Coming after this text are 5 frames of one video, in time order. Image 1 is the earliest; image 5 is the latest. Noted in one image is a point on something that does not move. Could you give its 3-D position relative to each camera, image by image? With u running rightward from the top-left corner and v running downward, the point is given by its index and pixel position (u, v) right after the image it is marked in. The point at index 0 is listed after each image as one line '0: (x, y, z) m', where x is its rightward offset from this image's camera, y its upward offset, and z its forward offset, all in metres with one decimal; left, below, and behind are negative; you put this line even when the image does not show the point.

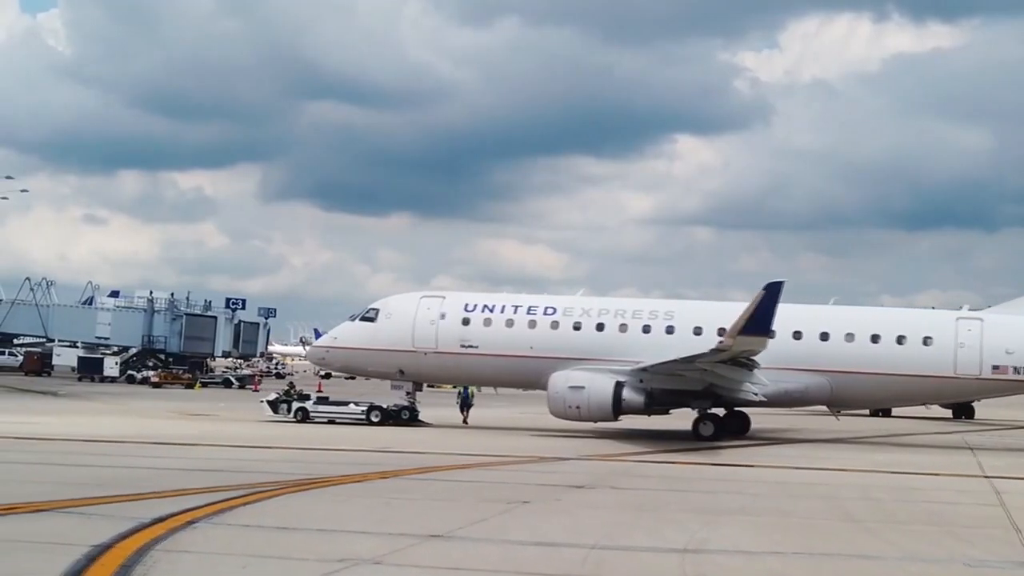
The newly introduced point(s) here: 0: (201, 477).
0: (-5.1, -3.1, +15.9) m
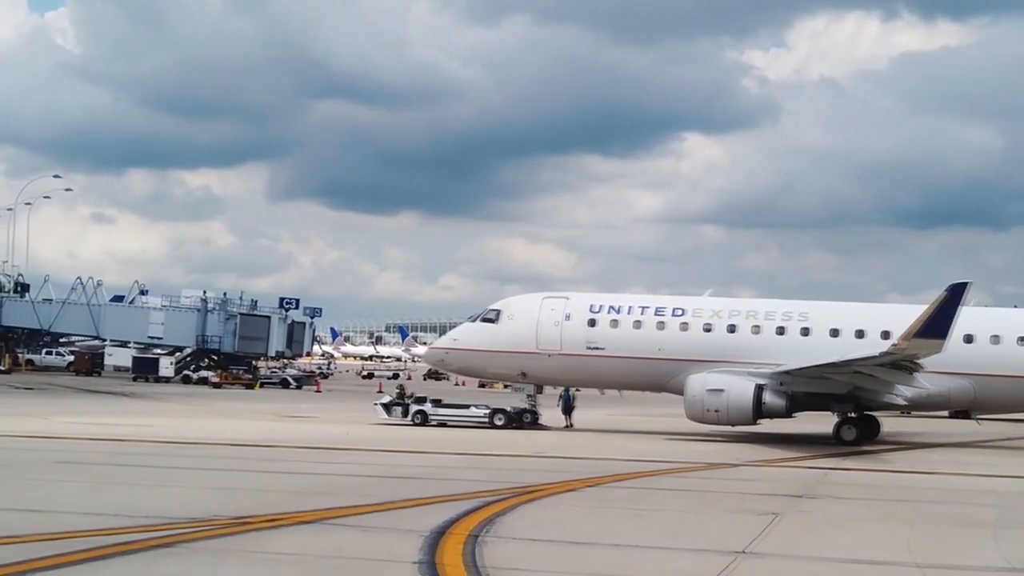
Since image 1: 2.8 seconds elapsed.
0: (-1.6, -3.1, +15.3) m
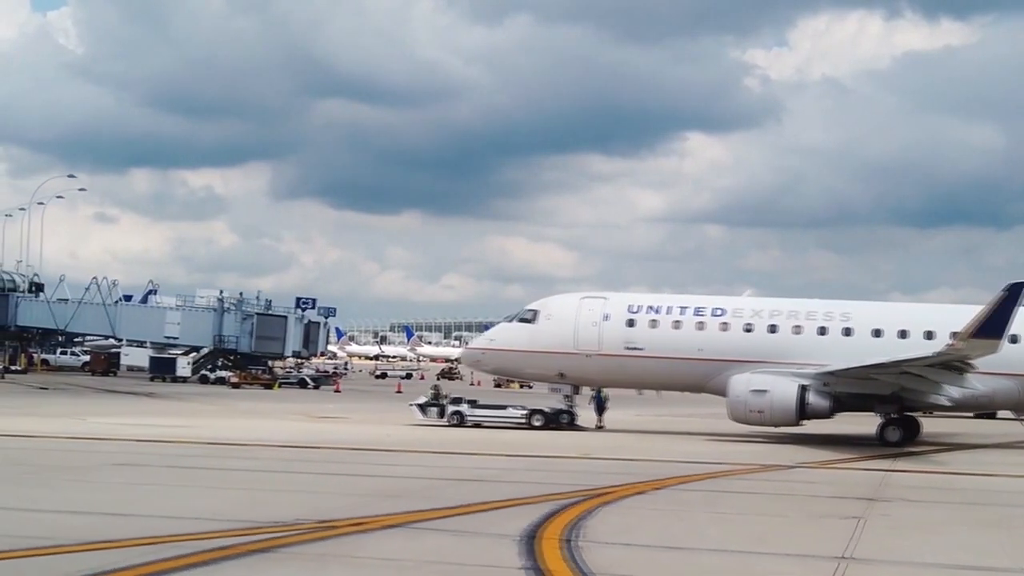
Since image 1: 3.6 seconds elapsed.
0: (-0.6, -3.1, +15.1) m
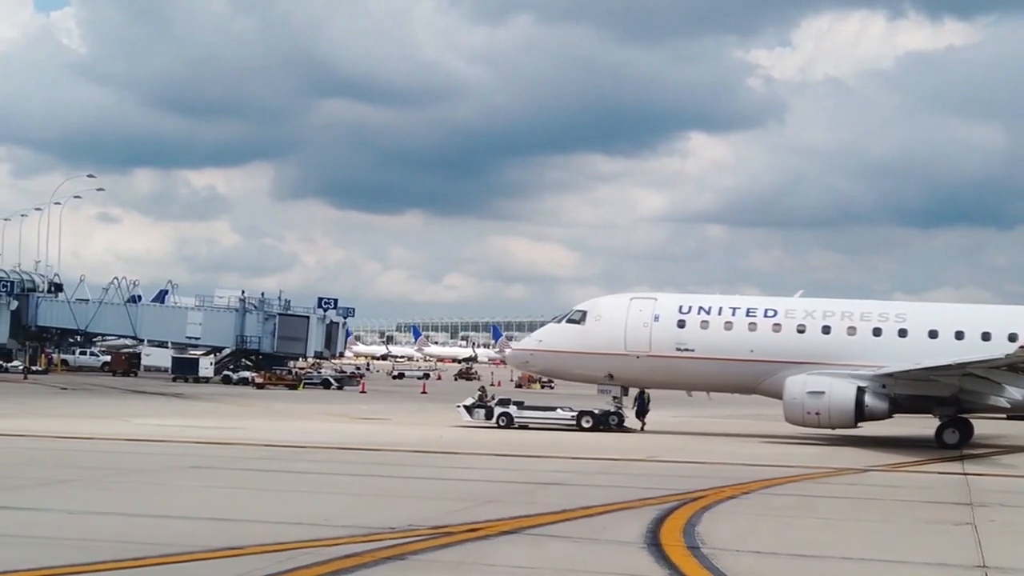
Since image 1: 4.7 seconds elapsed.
0: (+0.8, -3.1, +15.0) m
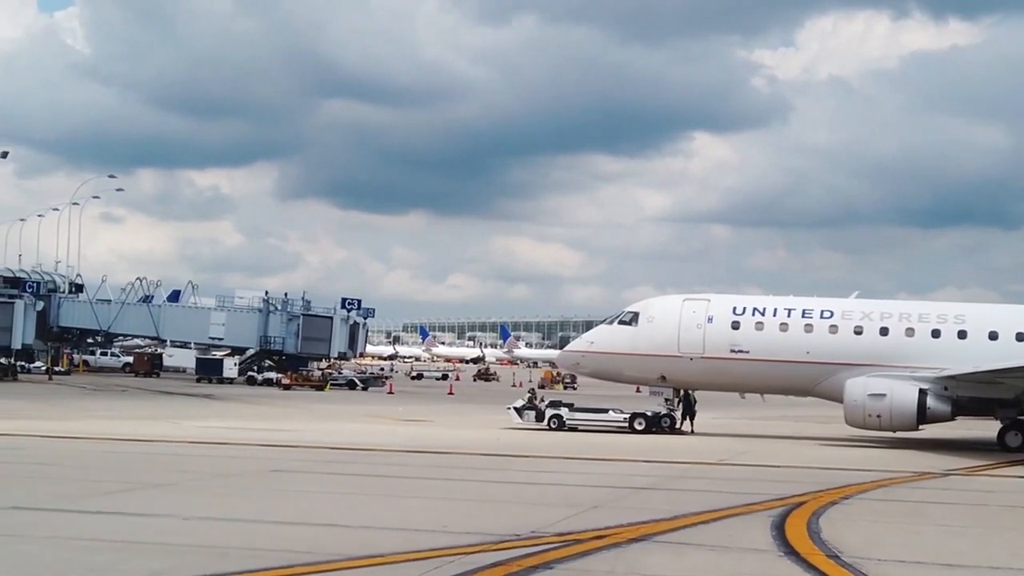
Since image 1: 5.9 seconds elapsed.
0: (+2.3, -3.2, +14.8) m
